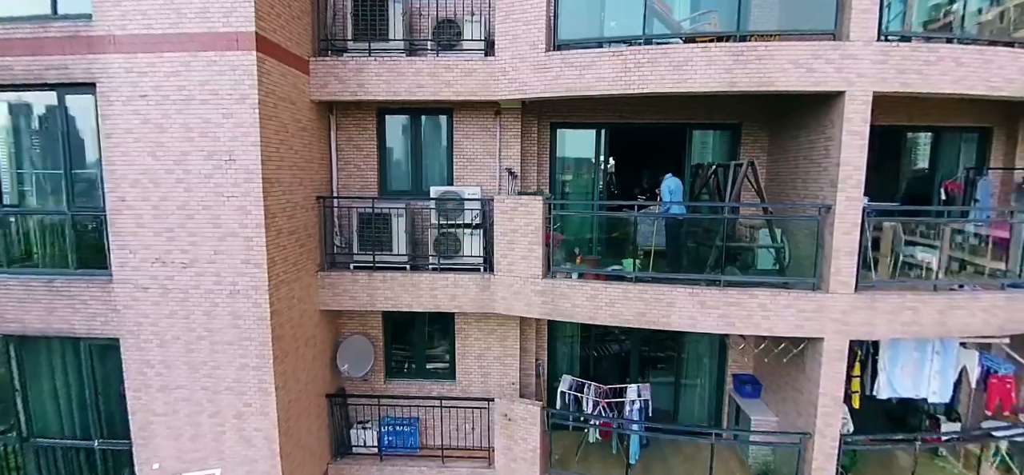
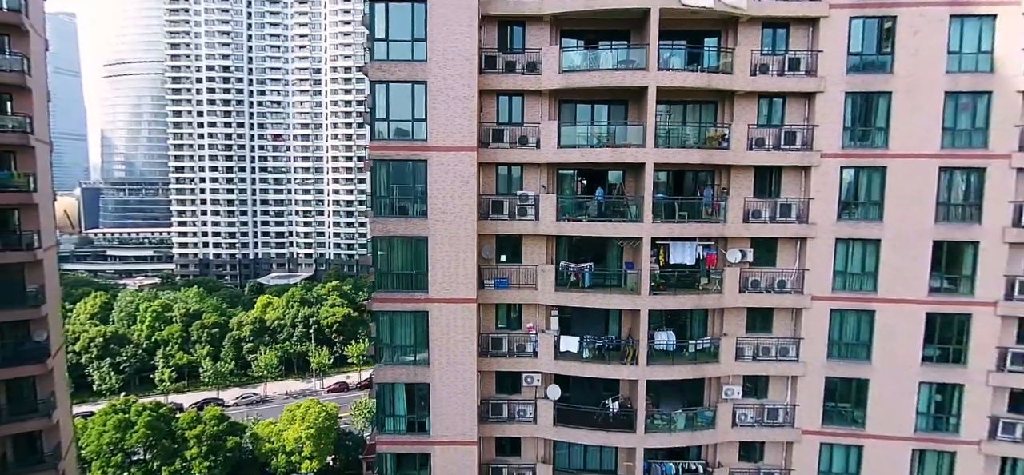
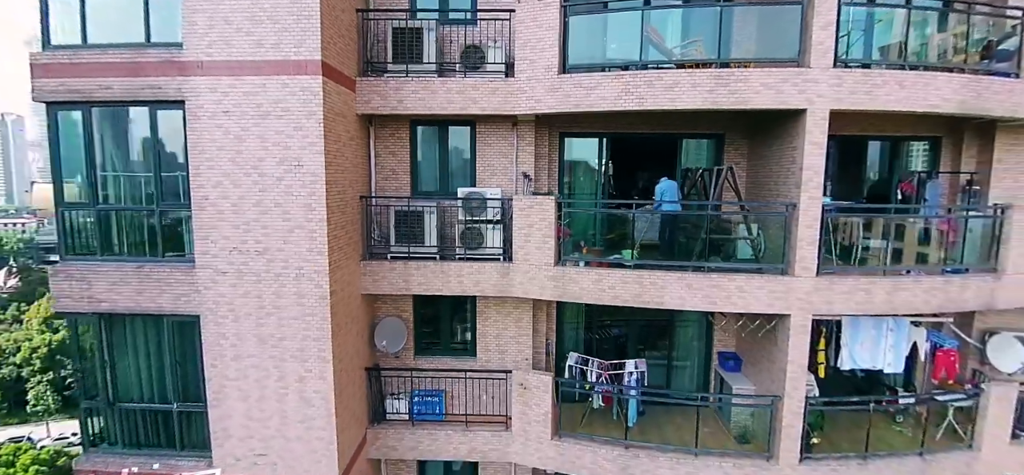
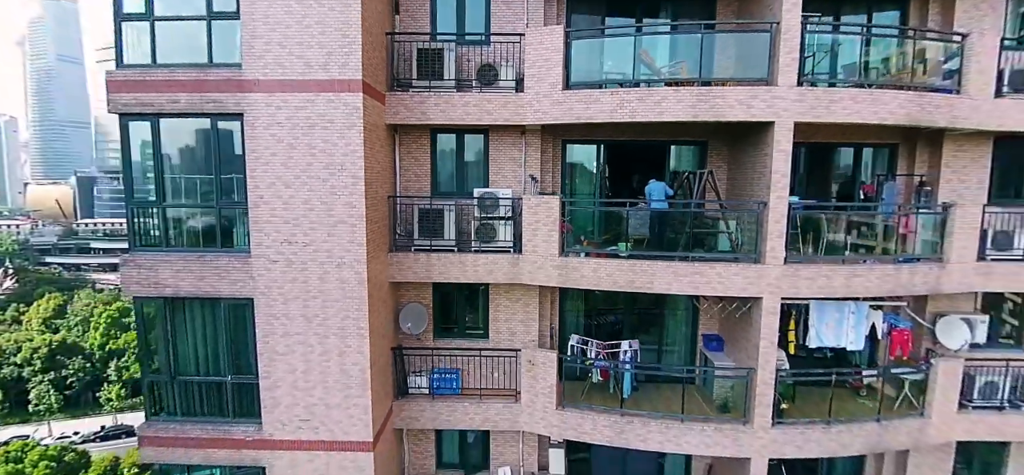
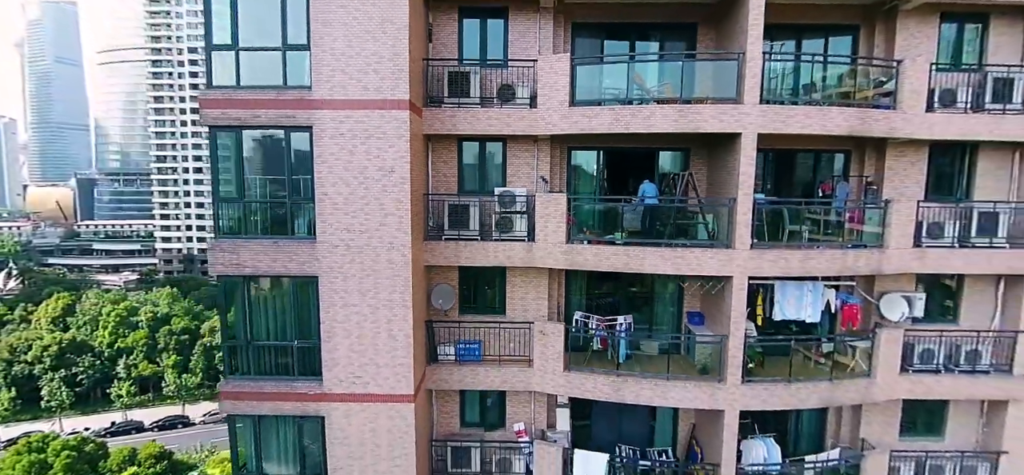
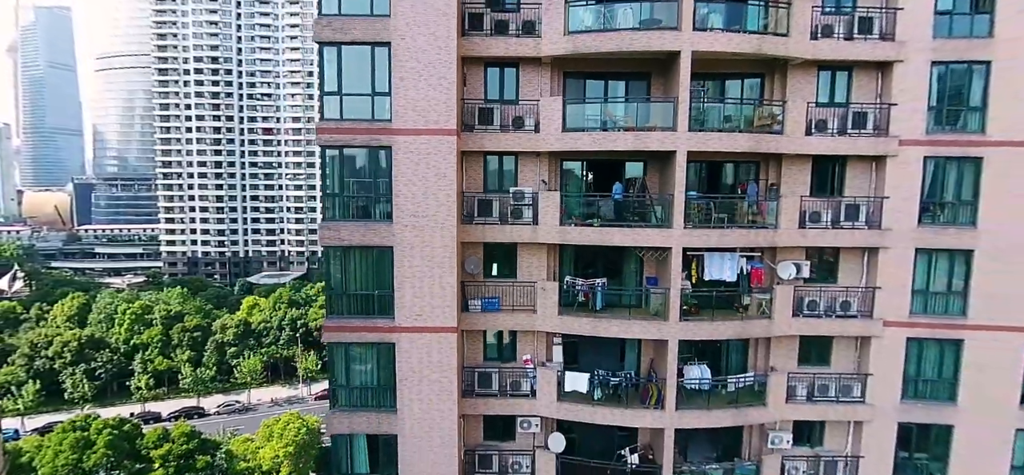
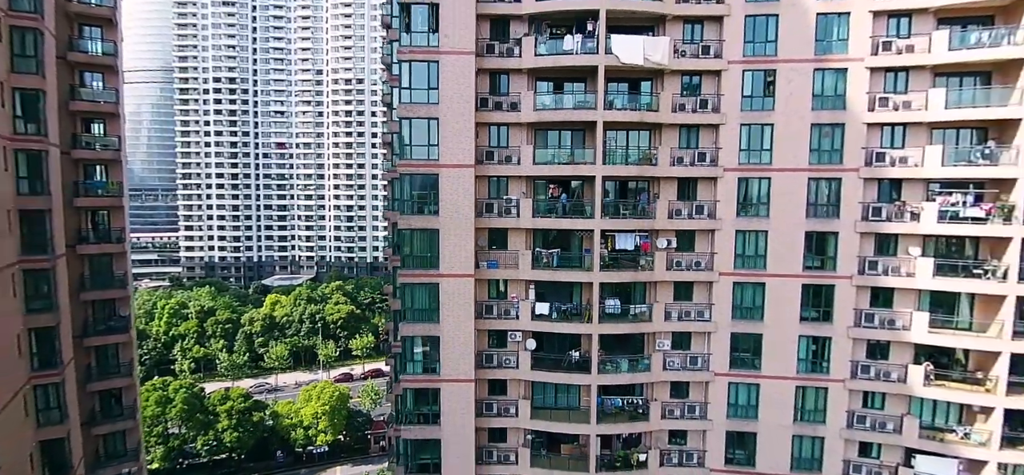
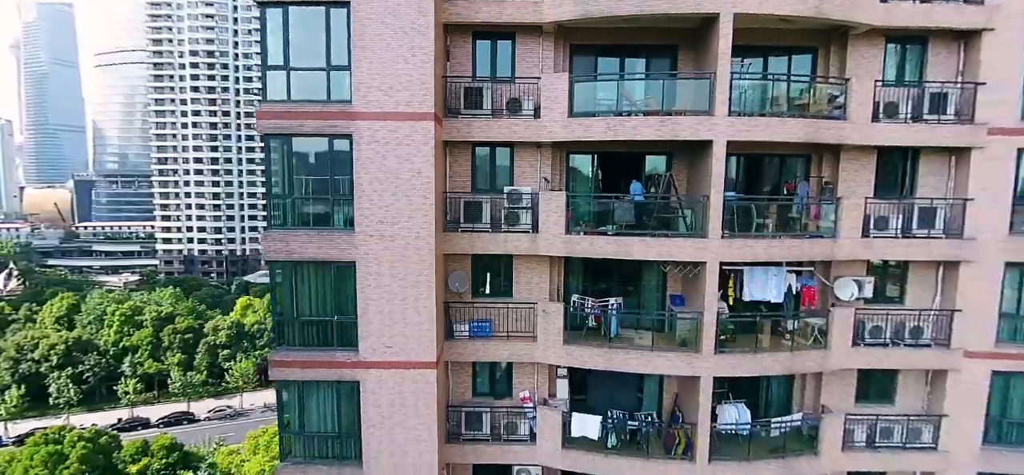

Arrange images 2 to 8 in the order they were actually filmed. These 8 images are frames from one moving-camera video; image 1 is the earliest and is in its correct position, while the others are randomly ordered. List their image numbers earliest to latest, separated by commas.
3, 4, 5, 8, 6, 2, 7
